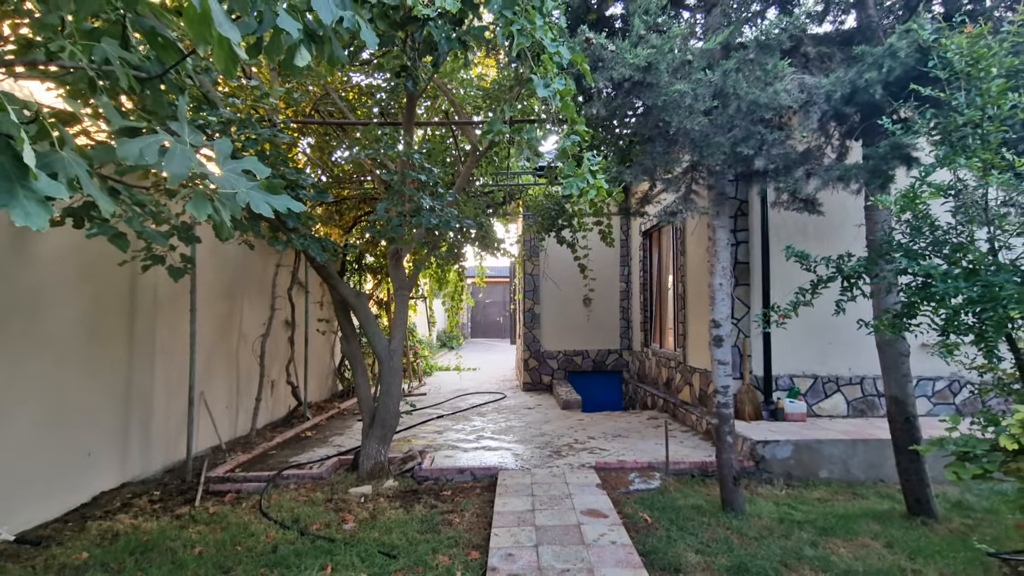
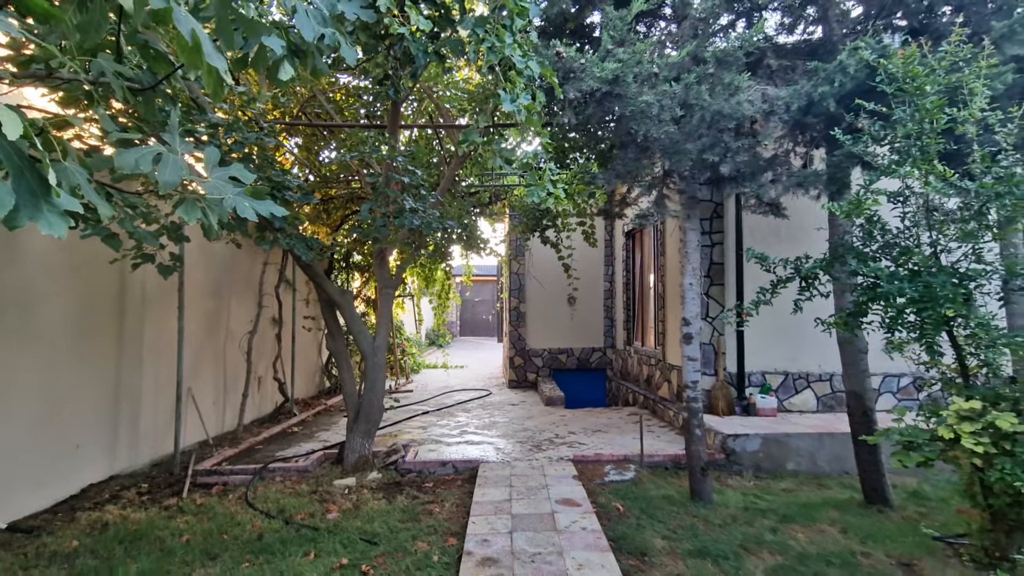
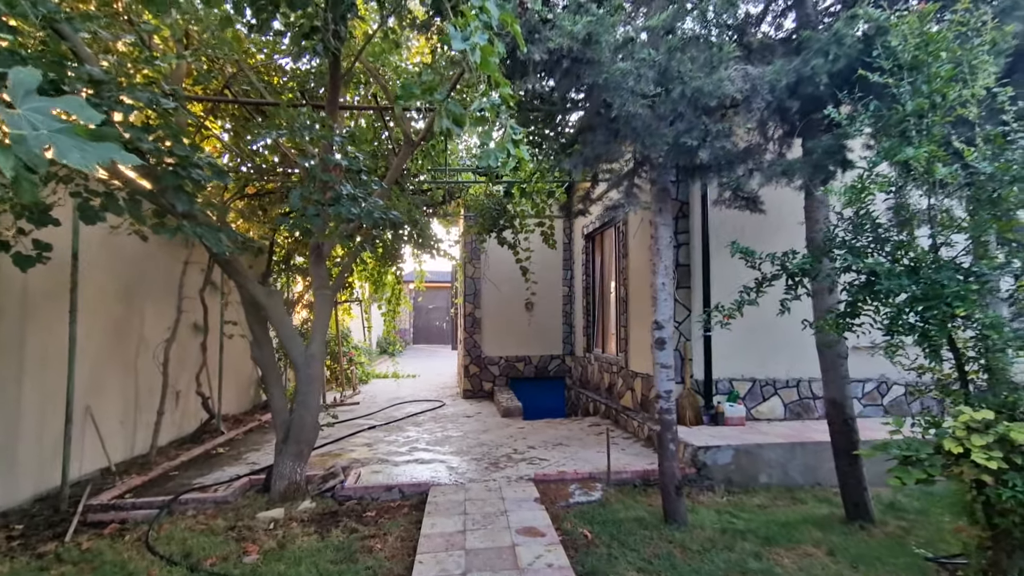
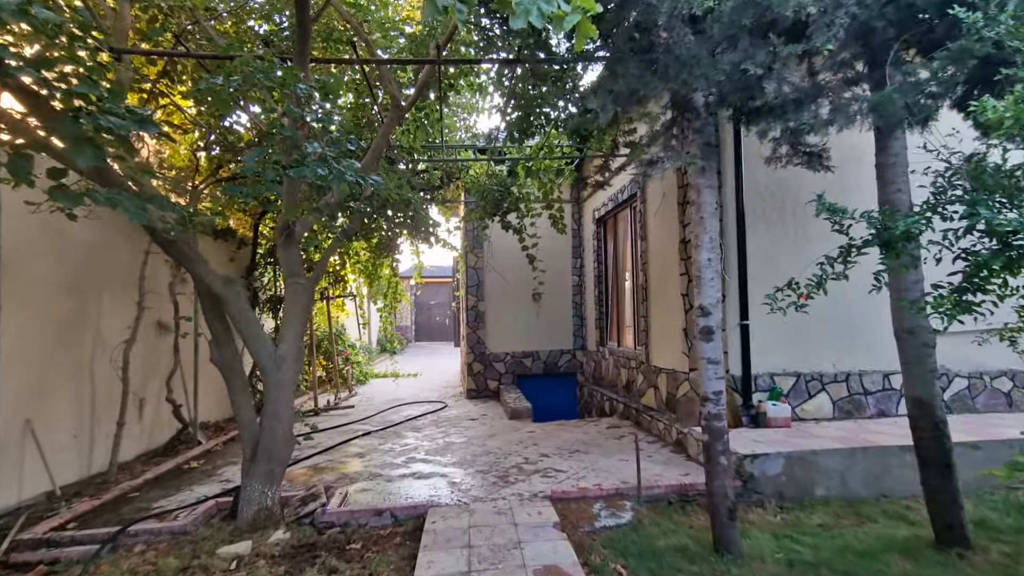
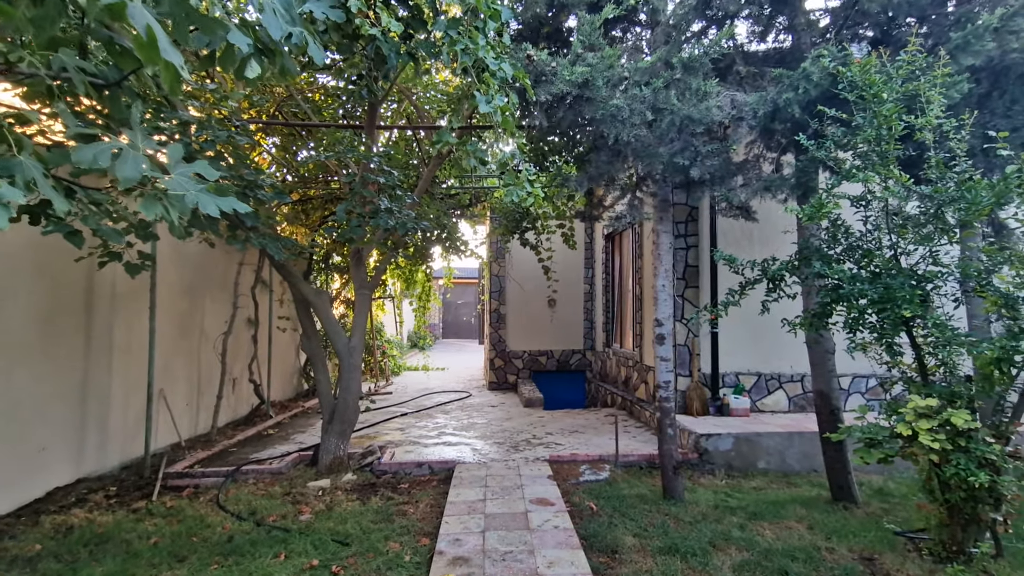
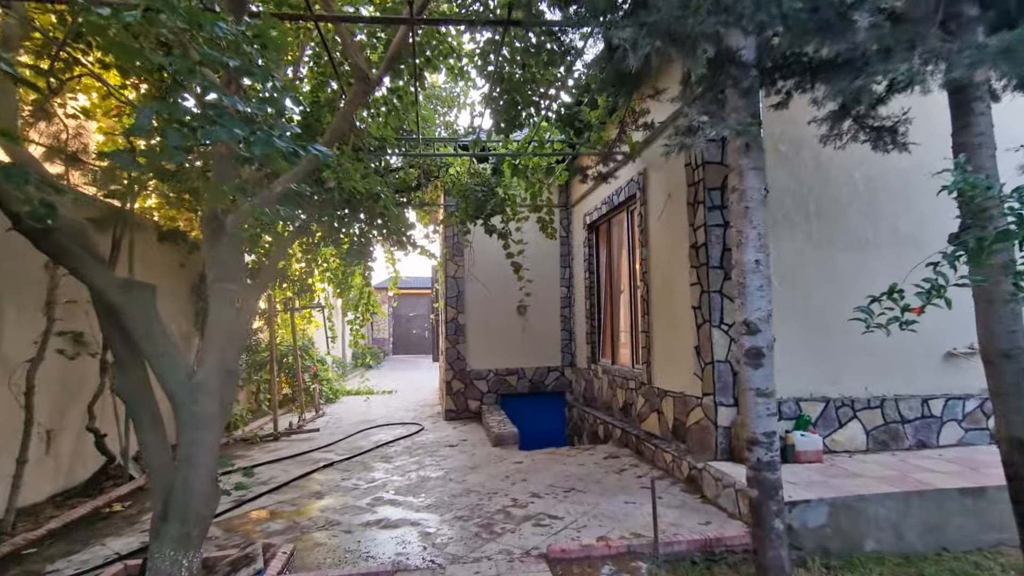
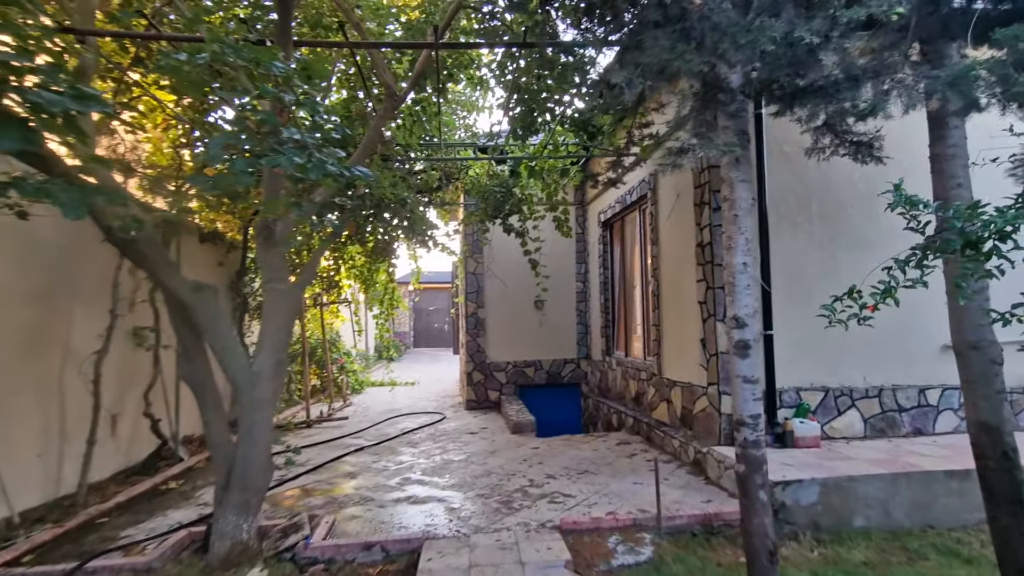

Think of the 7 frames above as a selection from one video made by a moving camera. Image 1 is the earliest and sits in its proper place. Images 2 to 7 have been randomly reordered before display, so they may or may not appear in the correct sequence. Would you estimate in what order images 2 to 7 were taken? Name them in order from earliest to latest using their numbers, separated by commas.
2, 5, 3, 4, 7, 6
